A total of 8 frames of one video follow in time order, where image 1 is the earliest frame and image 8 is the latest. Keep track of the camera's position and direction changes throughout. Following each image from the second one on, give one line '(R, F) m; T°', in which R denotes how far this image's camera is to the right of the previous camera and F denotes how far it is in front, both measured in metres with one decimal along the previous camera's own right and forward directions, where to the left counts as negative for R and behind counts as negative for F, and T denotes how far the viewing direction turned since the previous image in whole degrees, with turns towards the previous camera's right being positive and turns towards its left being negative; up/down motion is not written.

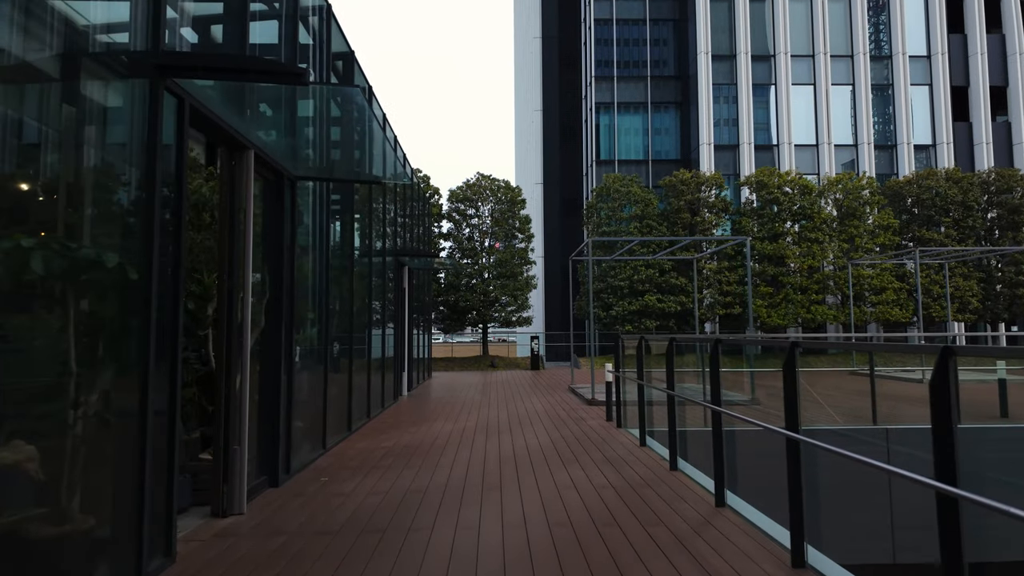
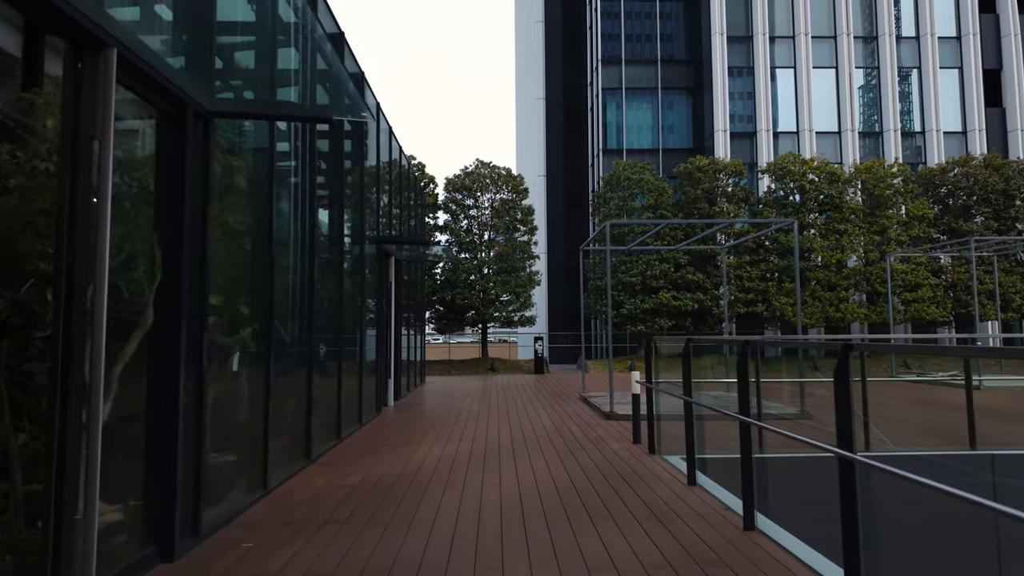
(0.0, +1.4) m; 0°
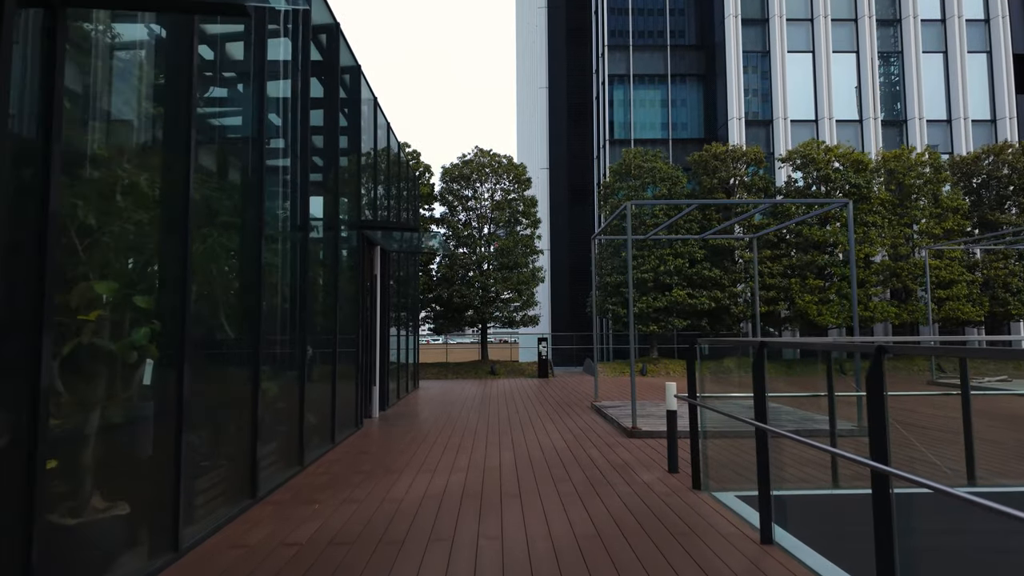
(0.0, +1.1) m; 0°
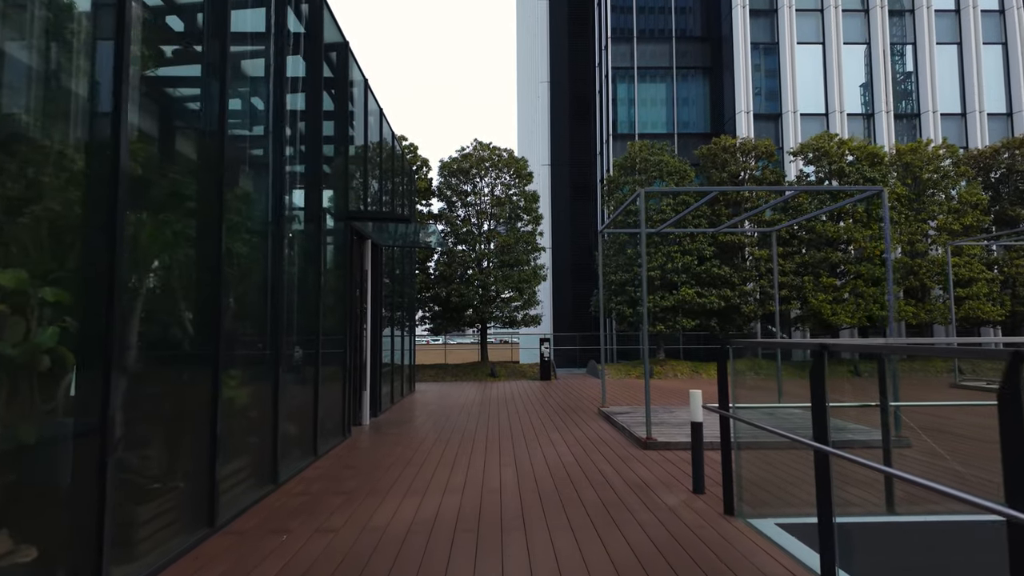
(0.0, +0.6) m; 0°
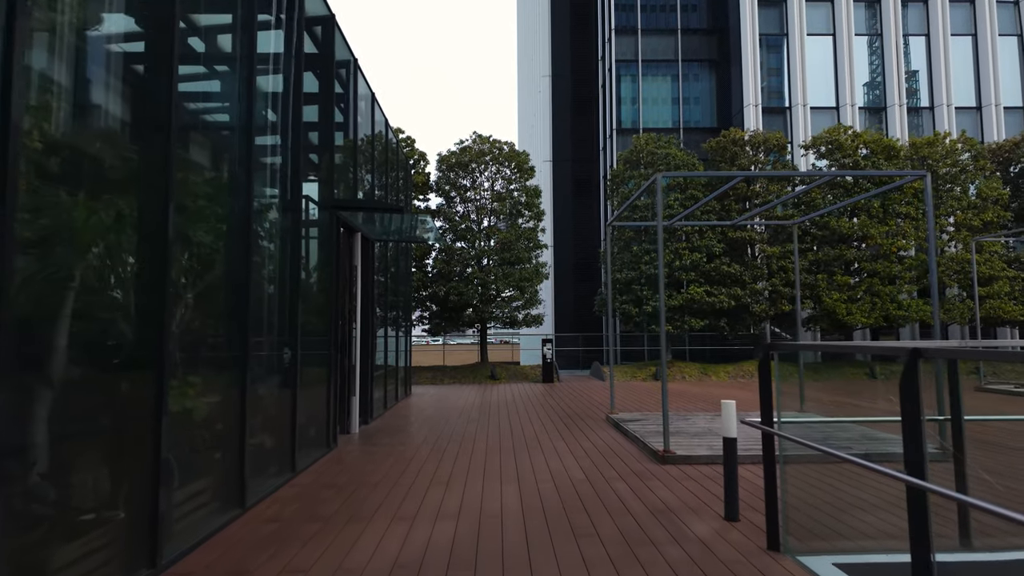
(0.0, +0.6) m; 0°
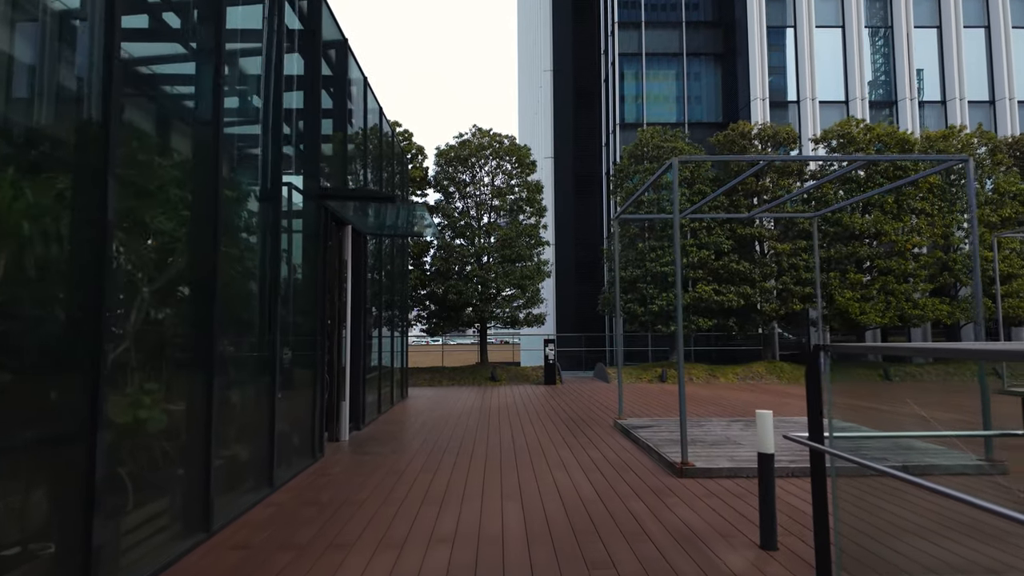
(0.0, +0.5) m; 0°
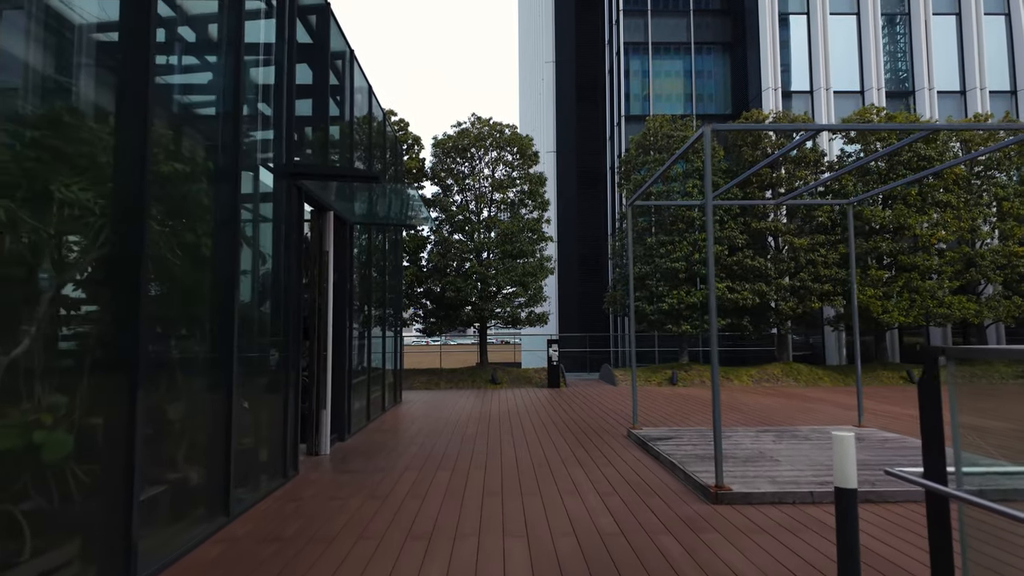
(0.0, +0.7) m; 0°
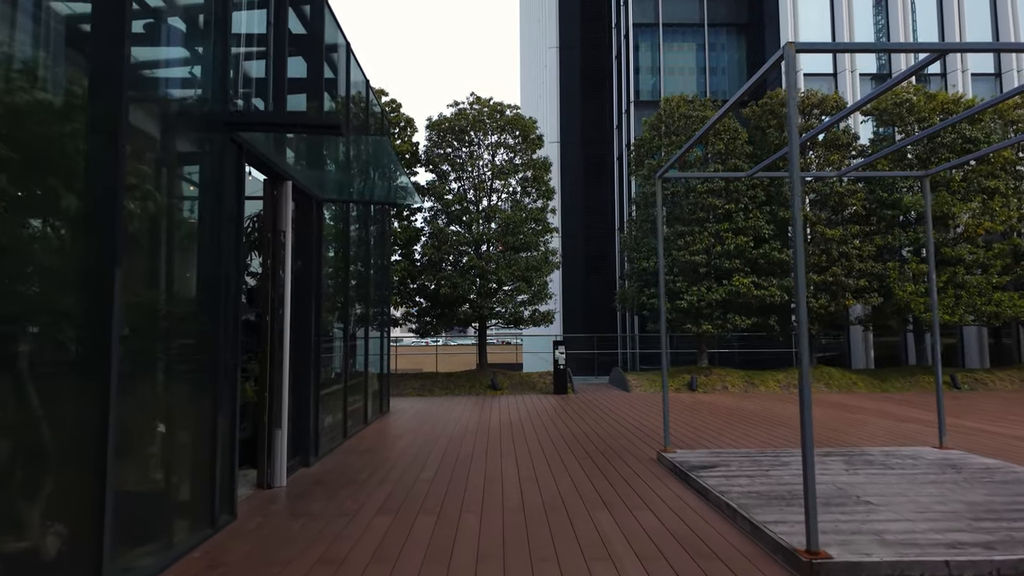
(0.0, +1.1) m; 0°
